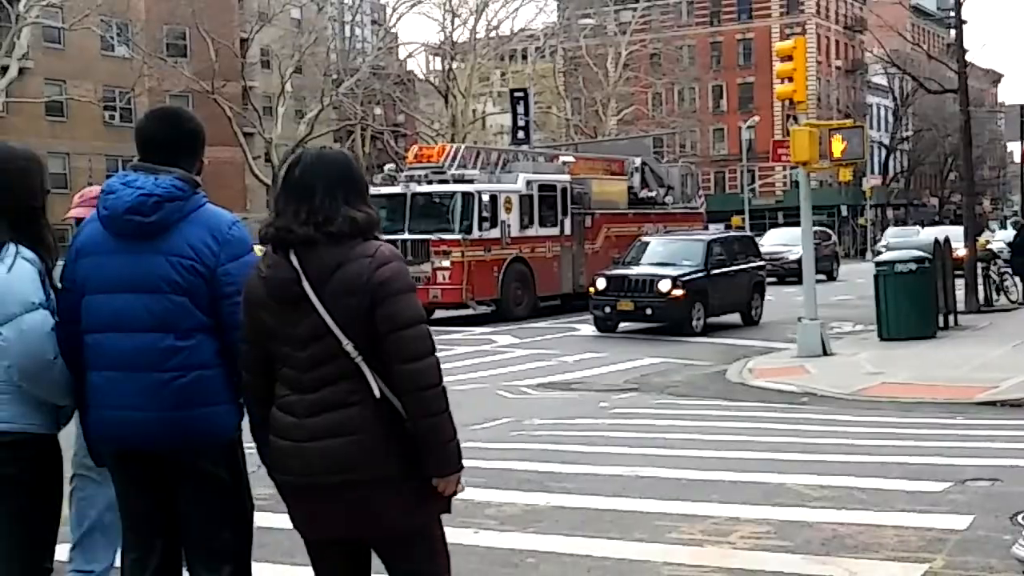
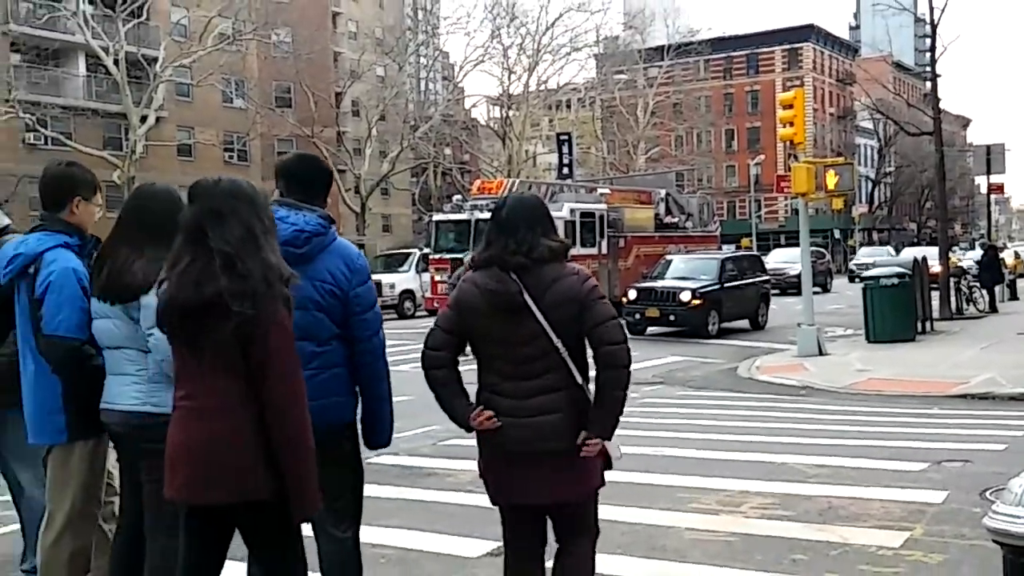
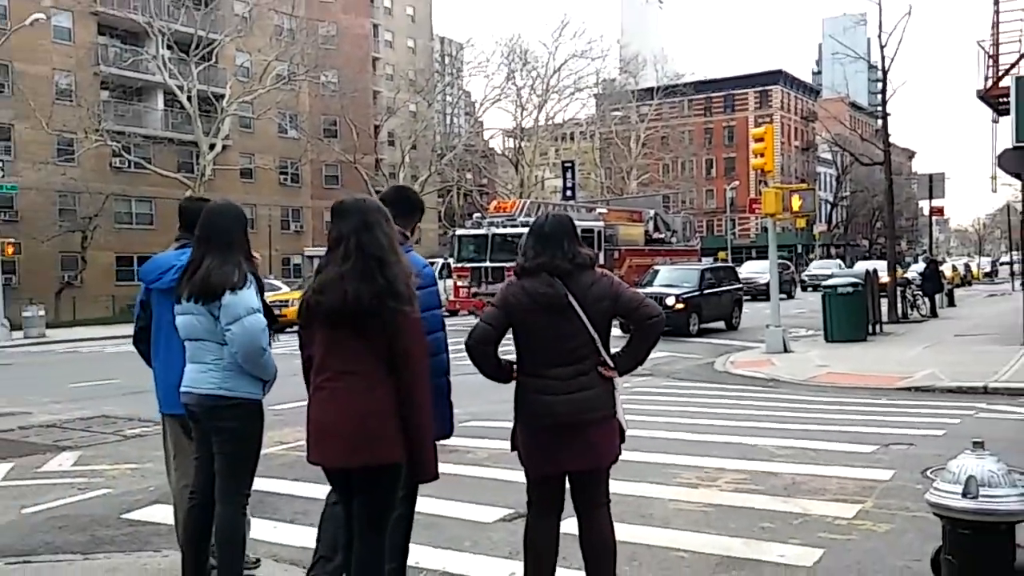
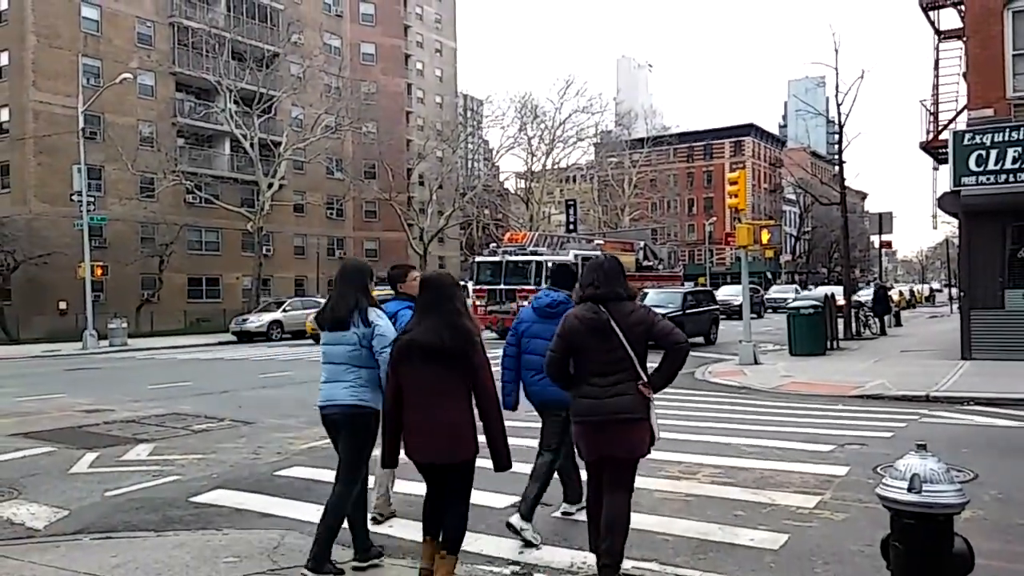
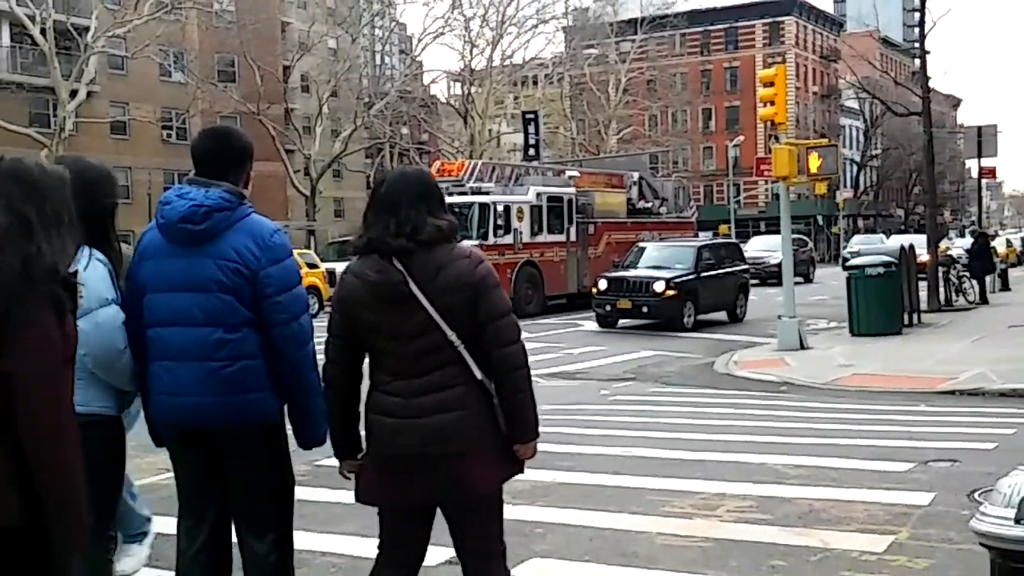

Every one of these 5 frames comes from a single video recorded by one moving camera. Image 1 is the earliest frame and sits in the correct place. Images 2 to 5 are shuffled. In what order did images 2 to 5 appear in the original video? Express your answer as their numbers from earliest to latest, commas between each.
5, 2, 3, 4
